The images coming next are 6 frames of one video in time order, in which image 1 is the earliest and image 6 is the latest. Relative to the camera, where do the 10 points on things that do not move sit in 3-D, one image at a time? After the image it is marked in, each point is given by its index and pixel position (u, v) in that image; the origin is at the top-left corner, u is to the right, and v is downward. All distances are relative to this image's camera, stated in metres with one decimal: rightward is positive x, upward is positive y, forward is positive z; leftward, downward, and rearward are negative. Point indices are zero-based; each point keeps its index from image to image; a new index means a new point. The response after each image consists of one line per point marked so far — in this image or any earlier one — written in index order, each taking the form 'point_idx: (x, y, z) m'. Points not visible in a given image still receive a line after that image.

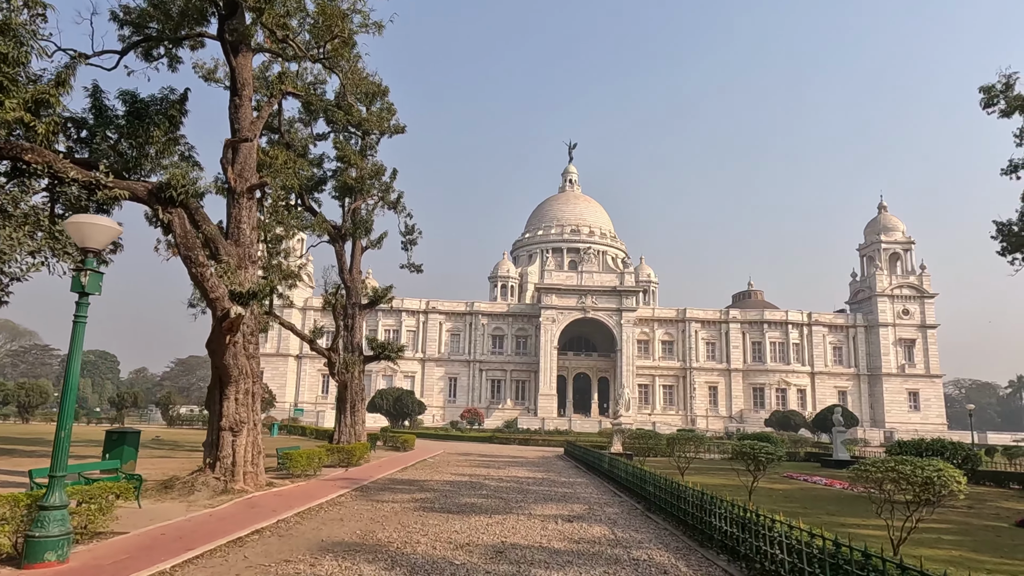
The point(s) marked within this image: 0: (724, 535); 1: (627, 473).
0: (+2.9, -3.4, +8.2) m
1: (+2.8, -4.5, +14.6) m
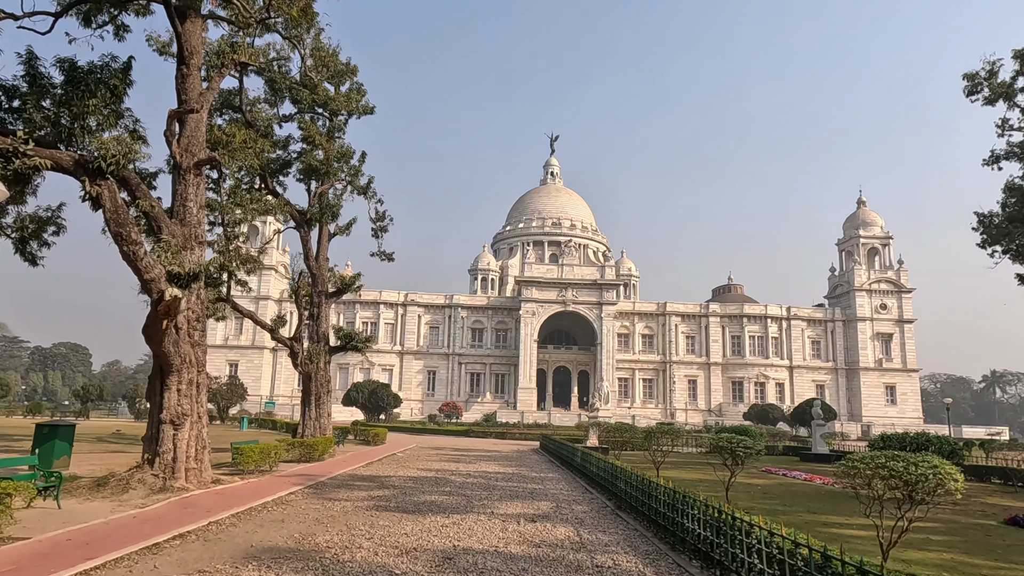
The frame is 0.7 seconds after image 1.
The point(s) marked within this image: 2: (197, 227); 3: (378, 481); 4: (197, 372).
0: (+2.3, -3.1, +7.4) m
1: (+2.0, -4.2, +13.8) m
2: (-7.2, +1.4, +13.8) m
3: (-3.3, -4.7, +14.7) m
4: (-6.8, -1.8, +13.0) m
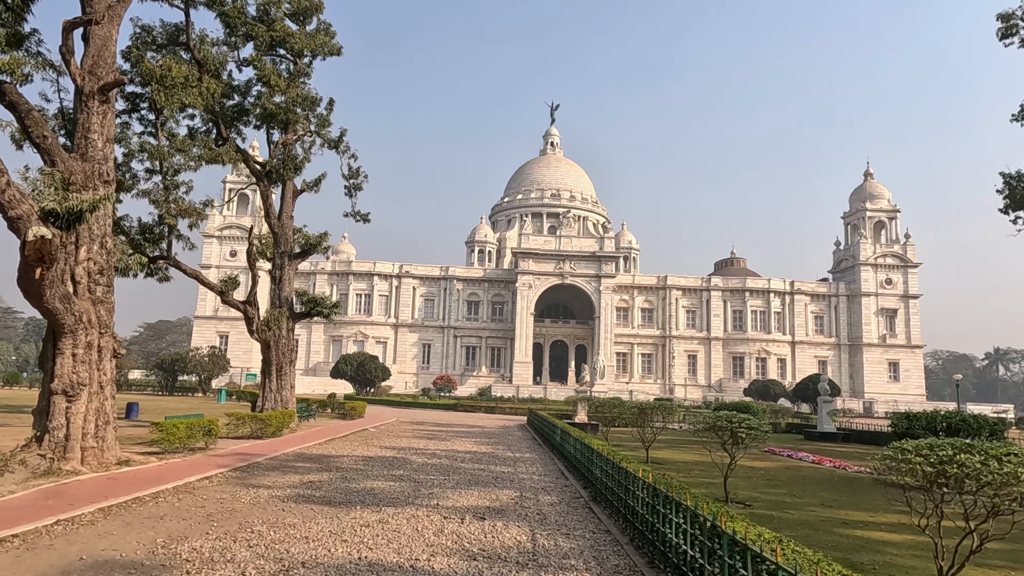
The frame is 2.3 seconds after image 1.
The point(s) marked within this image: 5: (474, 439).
0: (+1.5, -2.4, +5.5) m
1: (+1.3, -3.2, +11.9) m
2: (-7.9, +2.4, +11.7) m
3: (-4.0, -3.7, +12.8) m
4: (-7.5, -0.8, +10.9) m
5: (-1.3, -5.0, +19.8) m
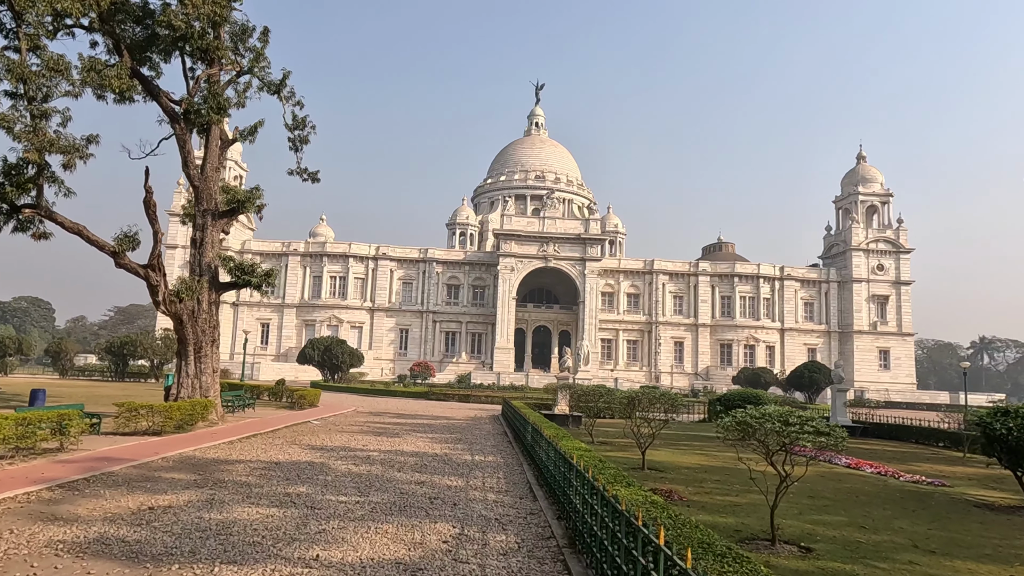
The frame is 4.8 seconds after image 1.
0: (+1.0, -1.8, +2.2) m
1: (+0.6, -2.4, +8.6) m
2: (-8.6, +3.3, +8.0) m
3: (-4.8, -2.9, +9.3) m
4: (-8.2, 0.0, +7.4) m
5: (-2.2, -4.0, +16.5) m
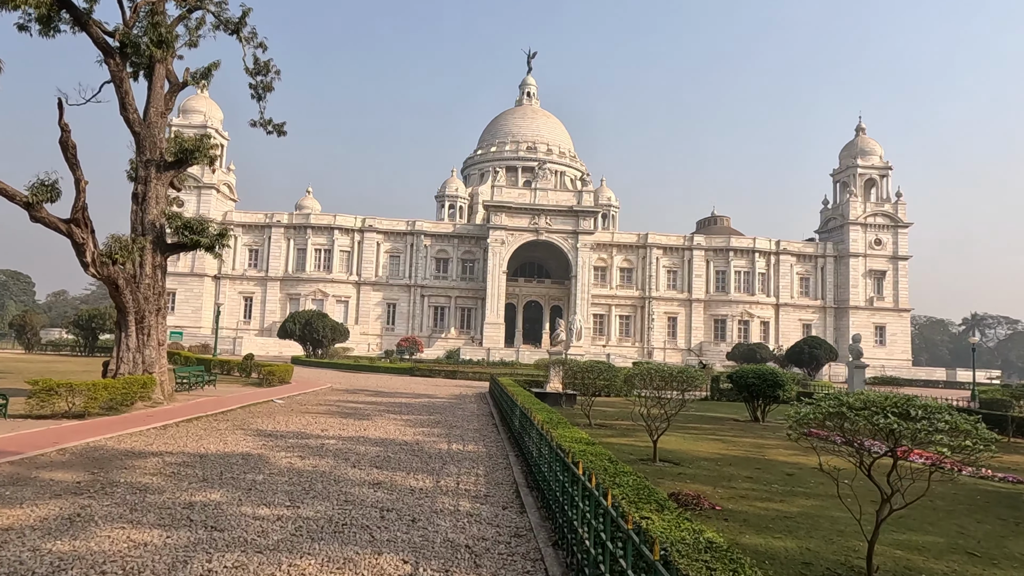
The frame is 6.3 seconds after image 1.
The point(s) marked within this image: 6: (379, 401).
0: (+0.9, -1.4, +0.2) m
1: (+0.3, -1.8, +6.6) m
2: (-8.8, +3.9, +5.7) m
3: (-5.0, -2.2, +7.3) m
4: (-8.4, +0.6, +5.2) m
5: (-2.5, -3.1, +14.6) m
6: (-4.0, -3.5, +18.4) m
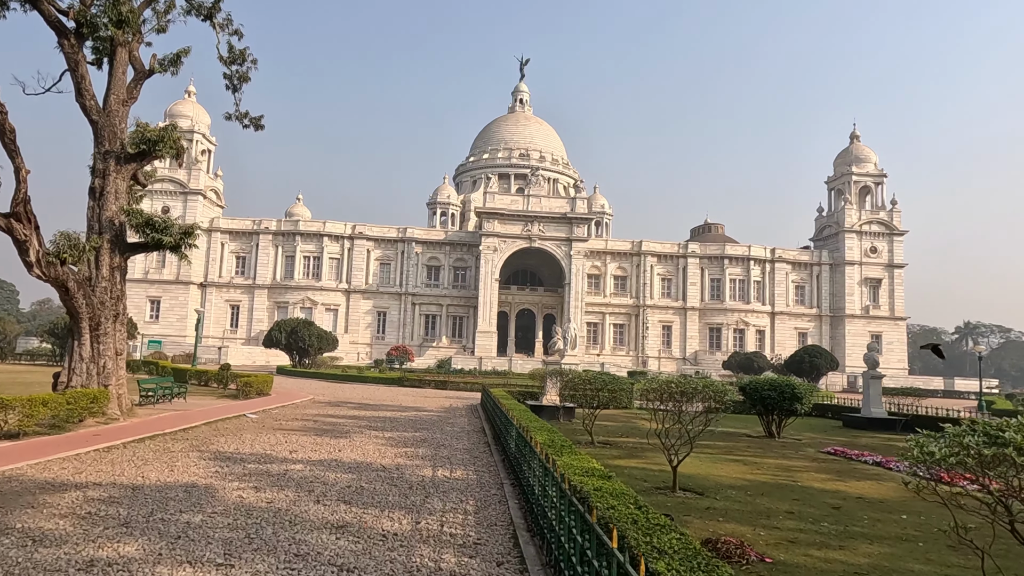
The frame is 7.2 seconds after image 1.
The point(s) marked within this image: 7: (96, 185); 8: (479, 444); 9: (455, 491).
0: (+0.9, -1.3, -1.1) m
1: (+0.3, -1.8, +5.3) m
2: (-8.8, +3.9, +4.4) m
3: (-5.0, -2.2, +5.9) m
4: (-8.4, +0.6, +3.8) m
5: (-2.7, -3.2, +13.2) m
6: (-4.2, -3.6, +17.0) m
7: (-9.8, +2.4, +14.2) m
8: (-0.7, -3.0, +11.5) m
9: (-0.7, -2.5, +7.4) m
